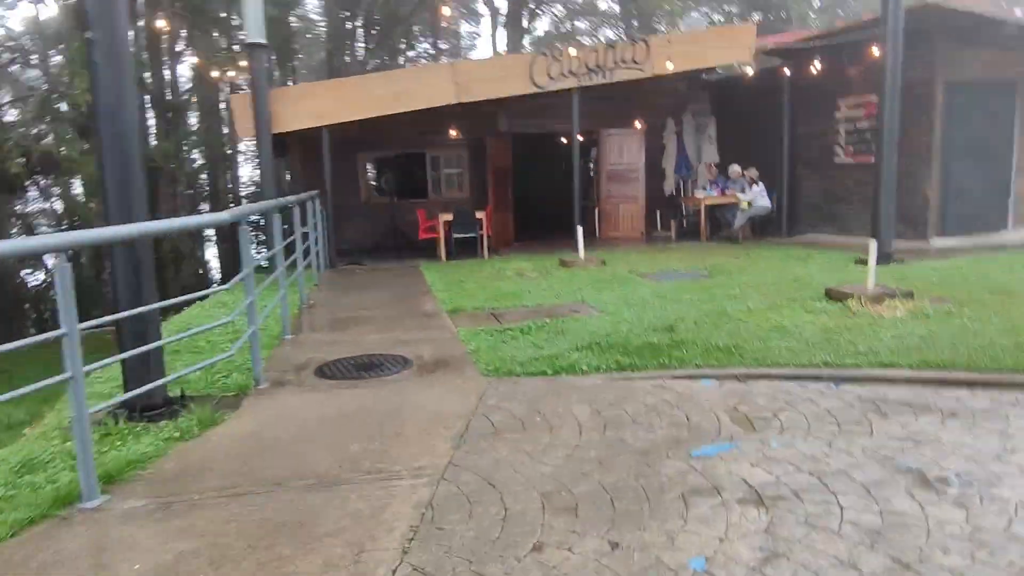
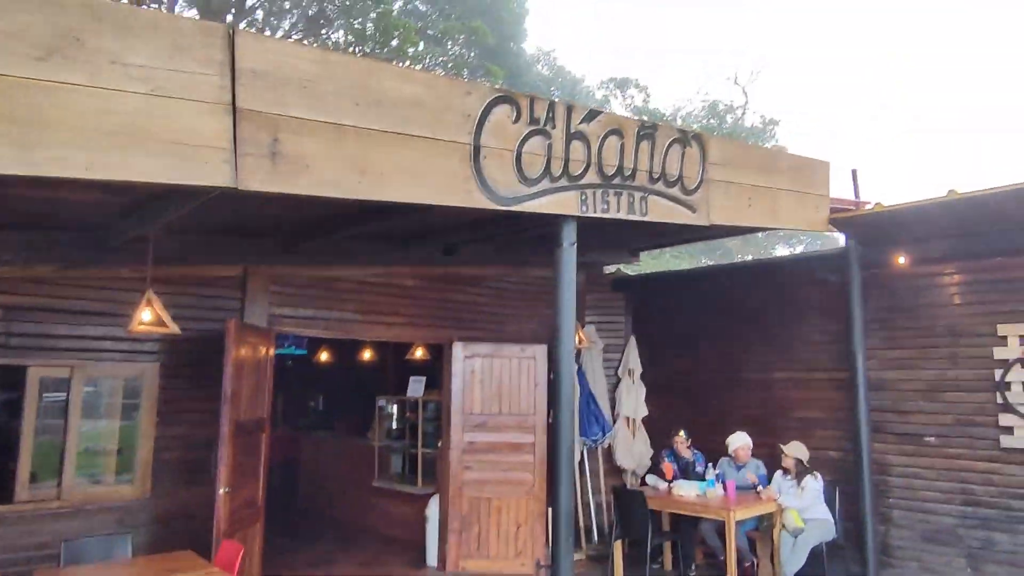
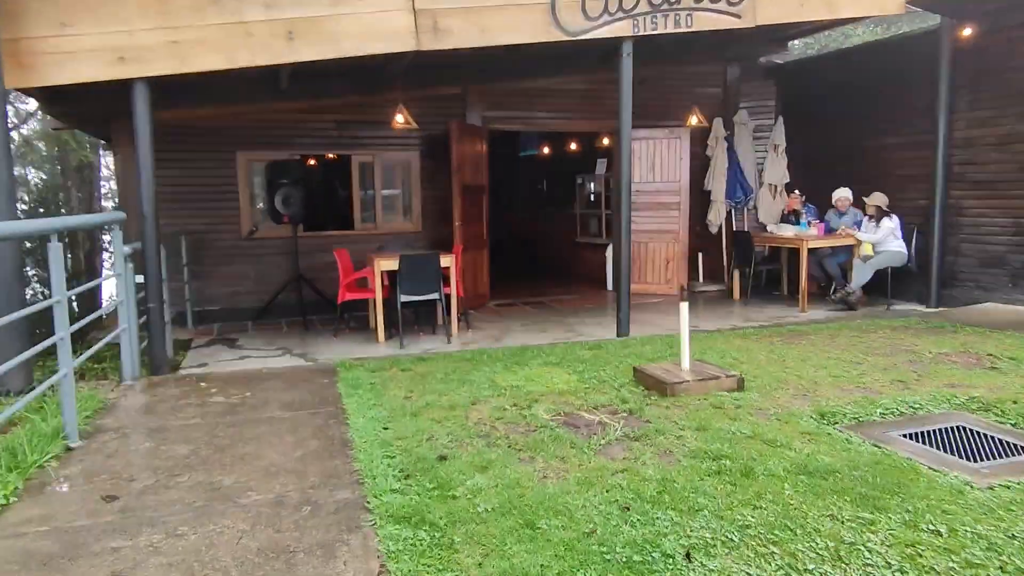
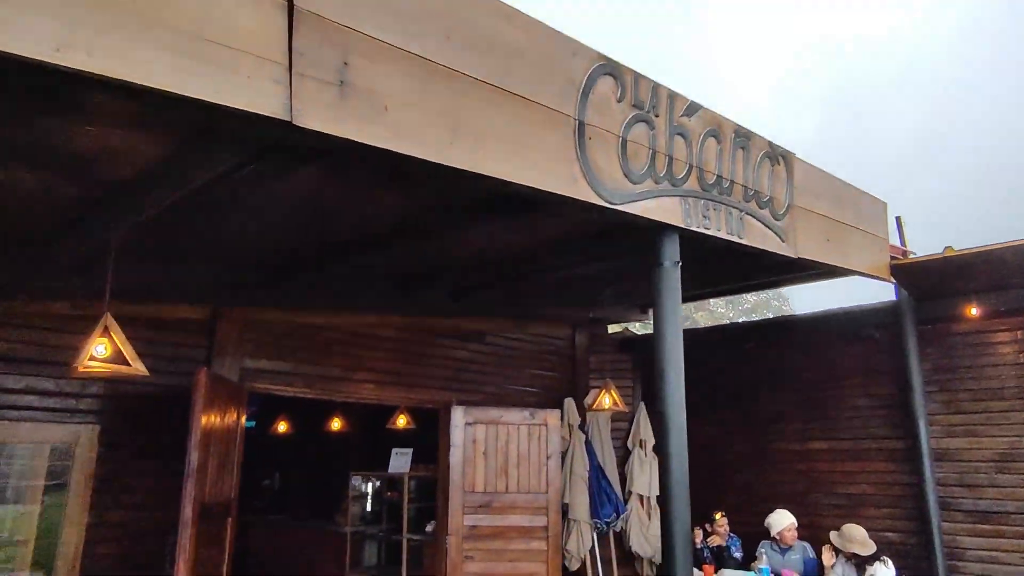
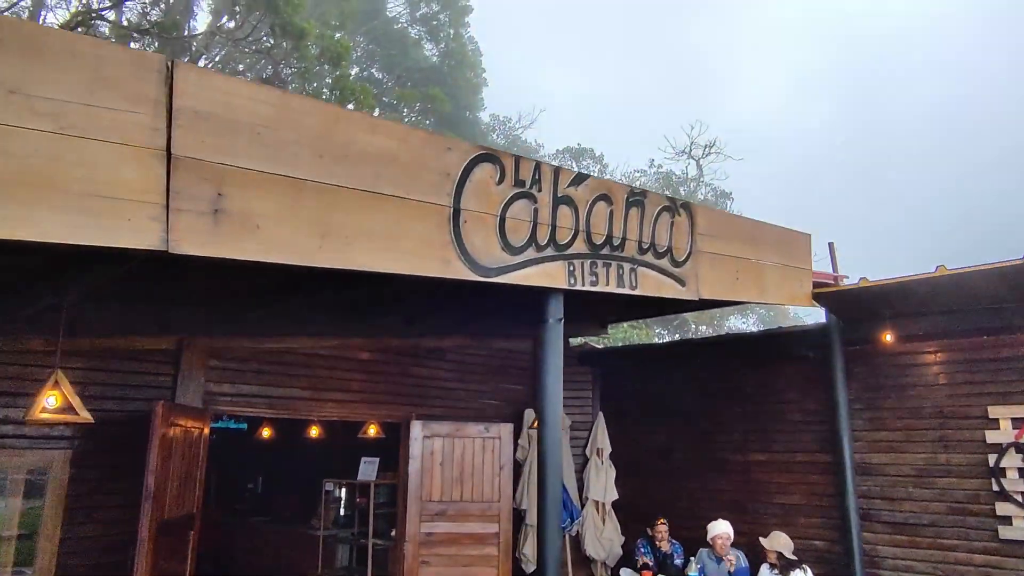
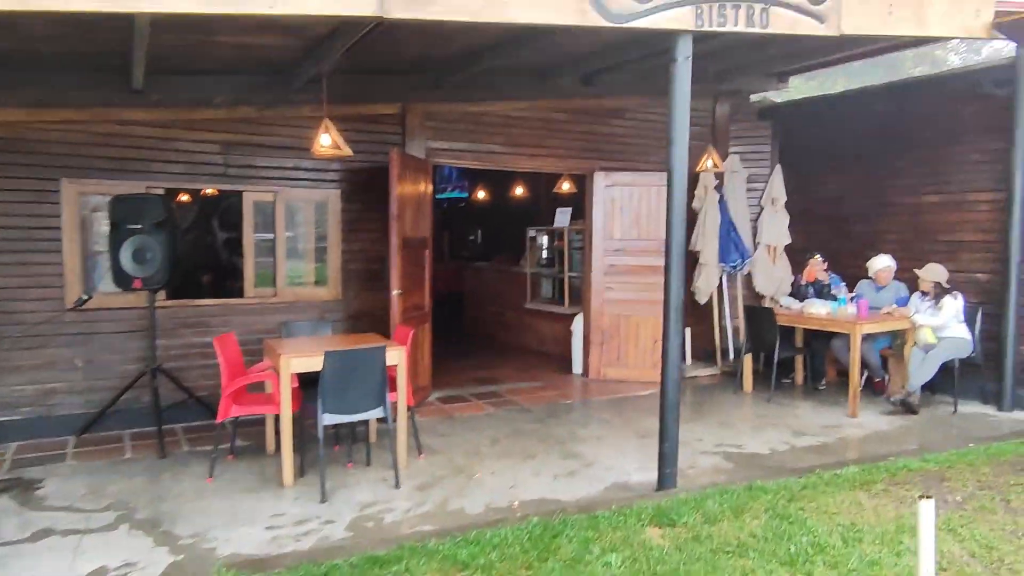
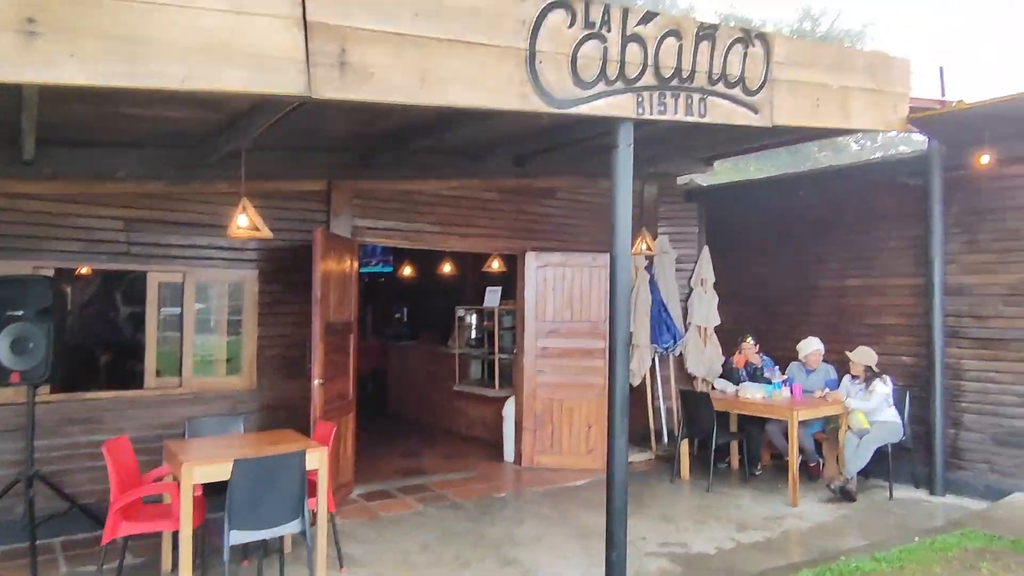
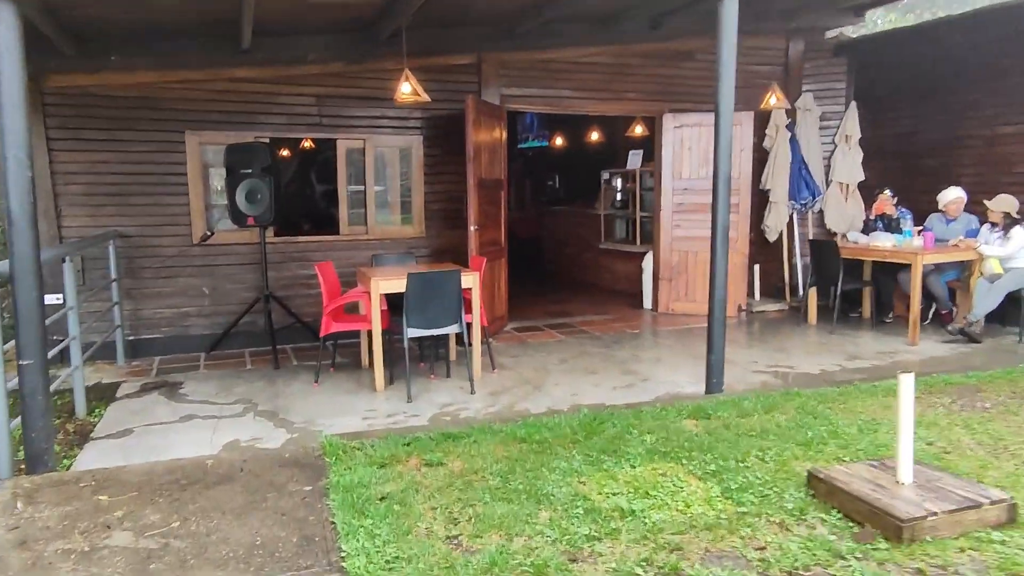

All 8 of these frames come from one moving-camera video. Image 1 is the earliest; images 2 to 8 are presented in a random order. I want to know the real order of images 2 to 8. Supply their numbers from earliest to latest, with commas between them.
3, 8, 6, 7, 2, 5, 4
